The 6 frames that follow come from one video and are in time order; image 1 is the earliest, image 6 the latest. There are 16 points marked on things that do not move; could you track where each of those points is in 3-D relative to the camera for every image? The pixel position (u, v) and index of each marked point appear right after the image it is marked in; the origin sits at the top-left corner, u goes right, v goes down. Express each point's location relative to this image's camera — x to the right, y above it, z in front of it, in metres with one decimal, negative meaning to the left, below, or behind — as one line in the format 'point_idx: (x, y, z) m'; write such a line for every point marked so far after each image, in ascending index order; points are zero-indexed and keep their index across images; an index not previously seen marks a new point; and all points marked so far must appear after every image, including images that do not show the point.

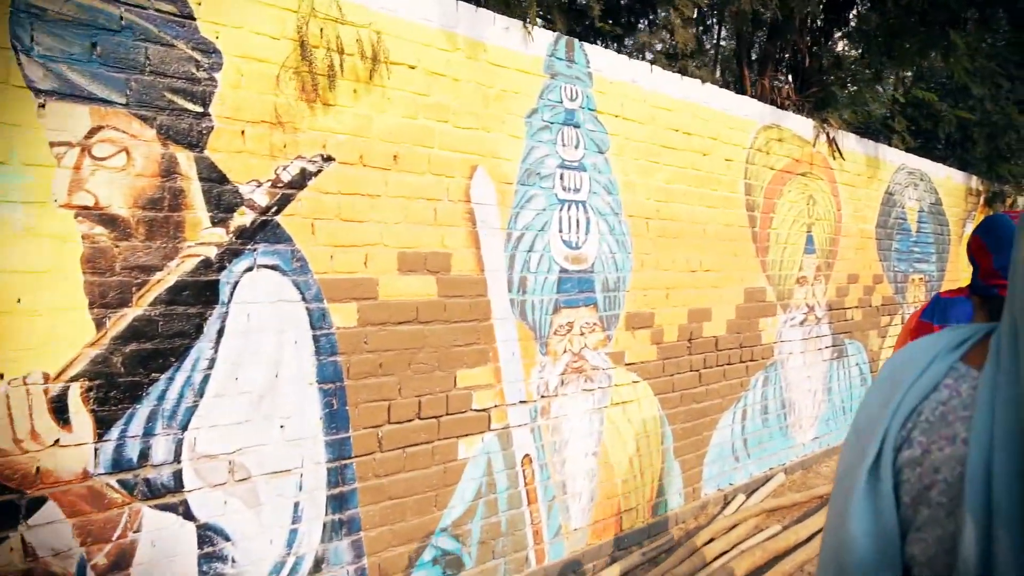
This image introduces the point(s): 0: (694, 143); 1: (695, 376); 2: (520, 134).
0: (+1.1, +0.9, +3.7) m
1: (+1.1, -0.5, +3.7) m
2: (0.0, +0.7, +2.8) m
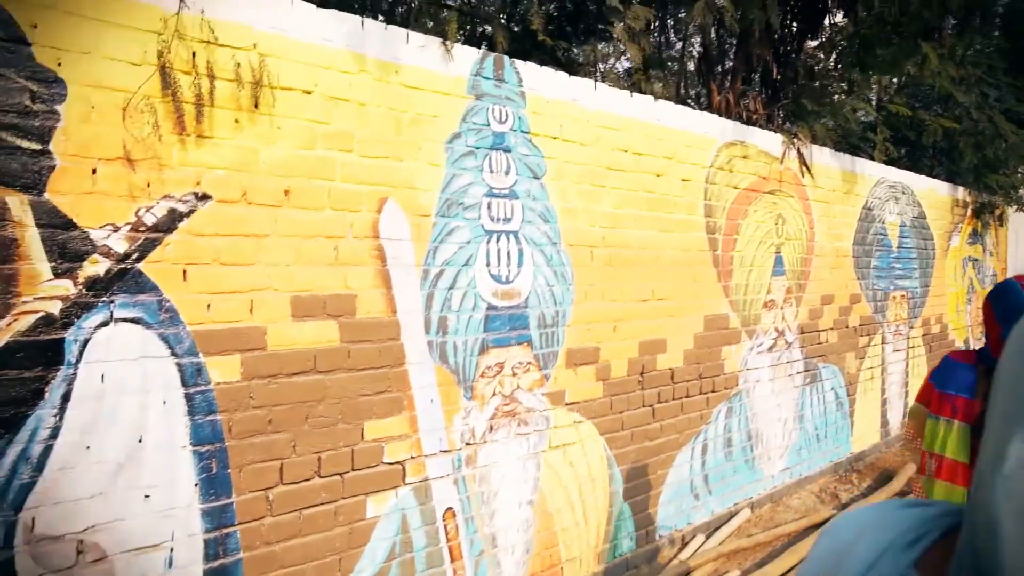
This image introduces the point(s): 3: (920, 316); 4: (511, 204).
0: (+0.7, +0.7, +3.4) m
1: (+0.8, -0.7, +3.5) m
2: (-0.3, +0.5, +2.6) m
3: (+4.2, -0.3, +6.4) m
4: (0.0, +0.4, +2.8) m
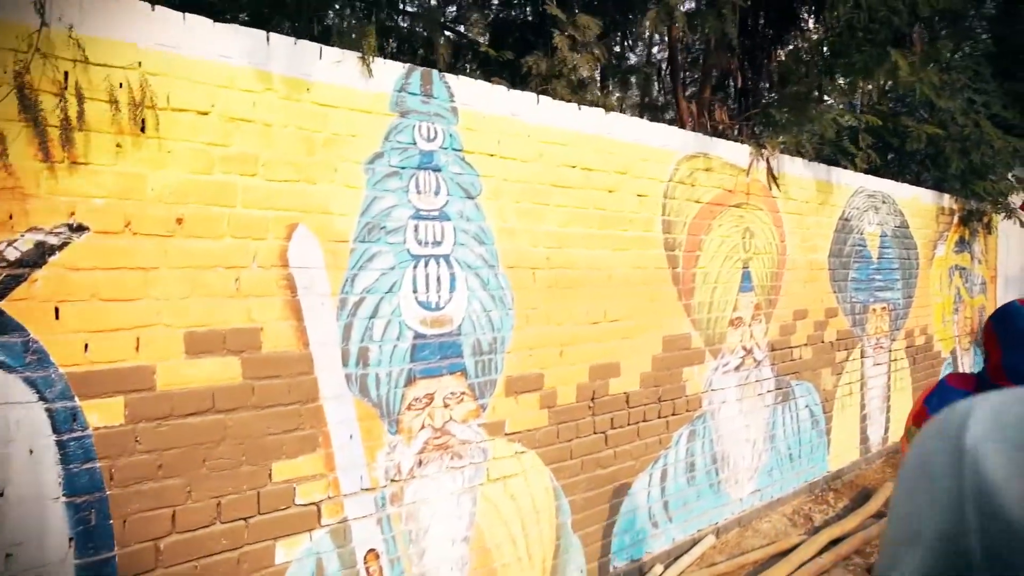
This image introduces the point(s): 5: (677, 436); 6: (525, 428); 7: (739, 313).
0: (+0.4, +0.6, +3.3) m
1: (+0.5, -0.8, +3.4) m
2: (-0.6, +0.4, +2.4) m
3: (+3.9, -0.4, +6.2) m
4: (-0.3, +0.3, +2.7) m
5: (+1.0, -0.9, +3.8) m
6: (+0.1, -0.7, +3.0) m
7: (+1.6, -0.2, +4.2) m
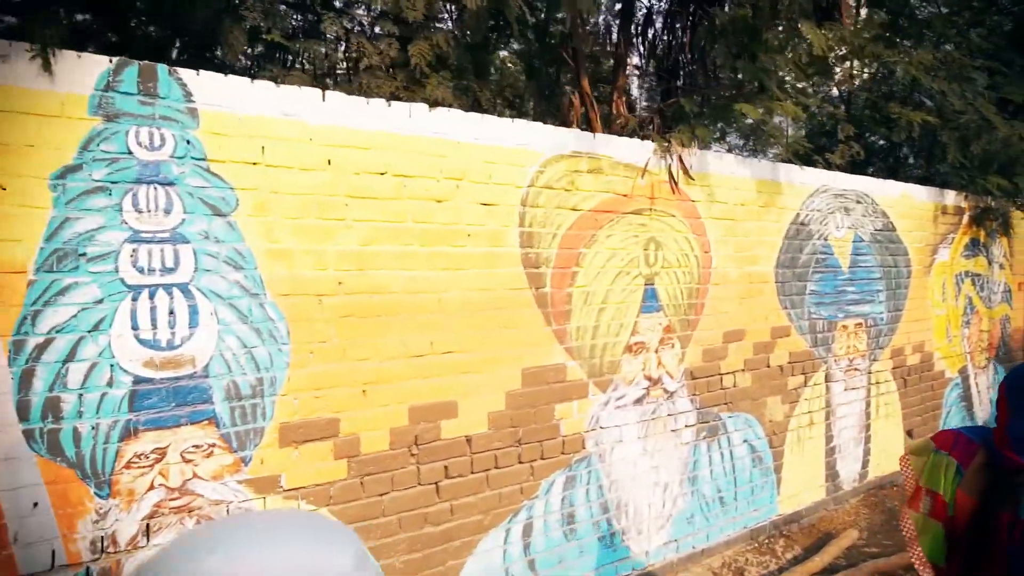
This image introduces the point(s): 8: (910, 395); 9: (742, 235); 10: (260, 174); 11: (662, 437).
0: (-0.4, +0.5, +2.8) m
1: (-0.4, -1.0, +2.9) m
2: (-1.6, +0.3, +2.0) m
3: (+3.3, -0.5, +5.4) m
4: (-1.2, +0.1, +2.3) m
5: (+0.2, -1.0, +3.3) m
6: (-0.8, -0.8, +2.6) m
7: (+0.8, -0.3, +3.6) m
8: (+3.7, -1.0, +5.7) m
9: (+1.6, +0.4, +4.2) m
10: (-1.0, +0.5, +2.4) m
11: (+0.9, -0.9, +3.8) m
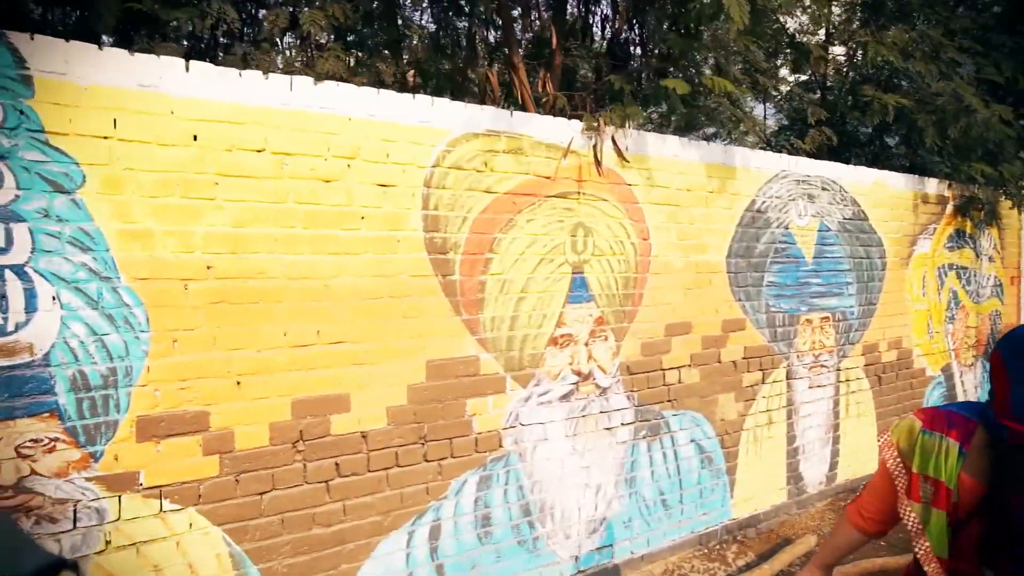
0: (-0.9, +0.5, +2.6) m
1: (-0.9, -0.9, +2.7) m
2: (-2.1, +0.3, +1.9) m
3: (+2.9, -0.4, +5.1) m
4: (-1.7, +0.2, +2.1) m
5: (-0.3, -1.0, +3.1) m
6: (-1.3, -0.7, +2.4) m
7: (+0.3, -0.2, +3.4) m
8: (+3.3, -0.9, +5.4) m
9: (+1.1, +0.4, +3.9) m
10: (-1.5, +0.5, +2.2) m
11: (+0.5, -0.9, +3.6) m
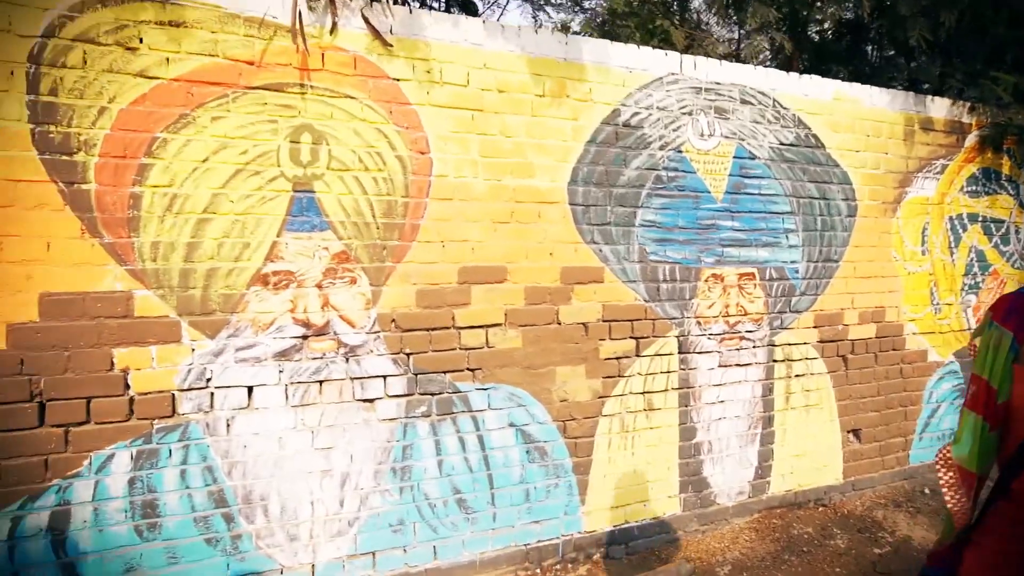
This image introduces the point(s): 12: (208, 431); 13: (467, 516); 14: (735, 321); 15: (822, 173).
0: (-2.3, +0.8, +2.0) m
1: (-2.2, -0.6, +2.1) m
2: (-3.5, +0.7, +1.4) m
3: (+1.9, -0.1, +3.8) m
4: (-3.2, +0.5, +1.6) m
5: (-1.6, -0.7, +2.4) m
6: (-2.7, -0.4, +1.8) m
7: (-1.0, +0.1, +2.6) m
8: (+2.3, -0.6, +4.1) m
9: (-0.1, +0.7, +3.0) m
10: (-2.9, +0.8, +1.7) m
11: (-0.8, -0.5, +2.7) m
12: (-1.2, -0.6, +2.5) m
13: (-0.2, -1.1, +3.0) m
14: (+1.3, -0.2, +3.6) m
15: (+1.9, +0.7, +3.8) m
